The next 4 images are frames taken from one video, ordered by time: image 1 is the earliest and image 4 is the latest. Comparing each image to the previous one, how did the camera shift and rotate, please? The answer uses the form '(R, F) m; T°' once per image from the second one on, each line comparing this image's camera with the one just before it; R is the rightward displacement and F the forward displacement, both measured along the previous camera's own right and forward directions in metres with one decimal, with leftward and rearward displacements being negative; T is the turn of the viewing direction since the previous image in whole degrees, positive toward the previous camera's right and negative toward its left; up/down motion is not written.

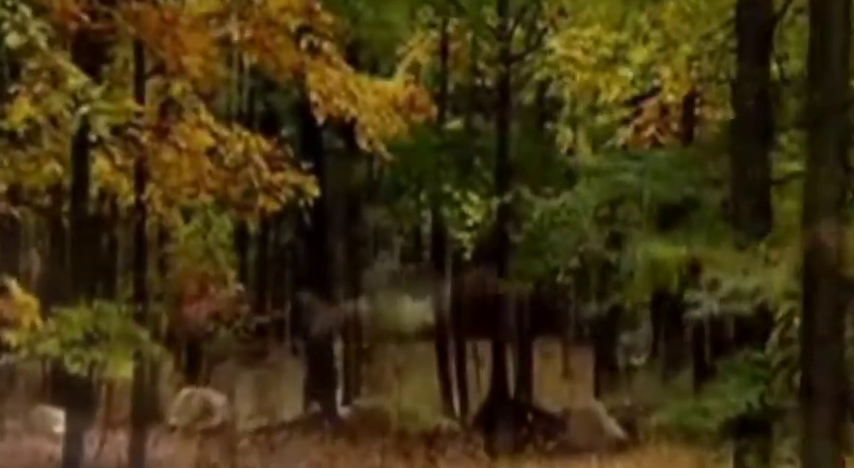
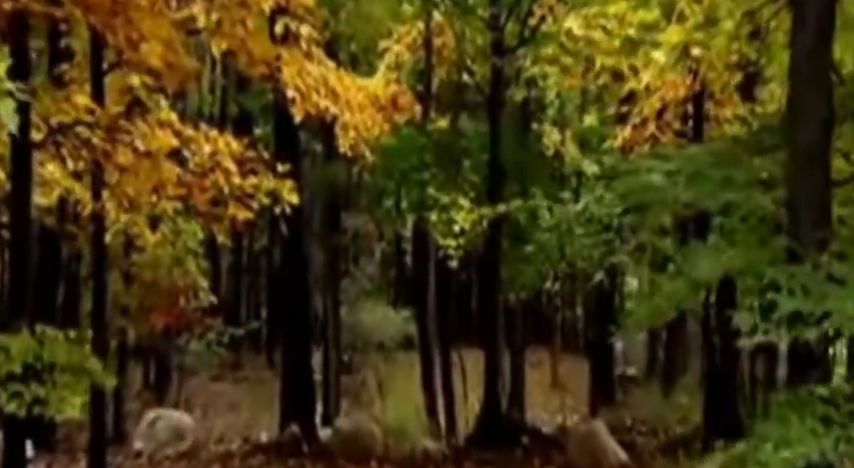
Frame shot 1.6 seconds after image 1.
(-0.1, +2.3) m; +1°
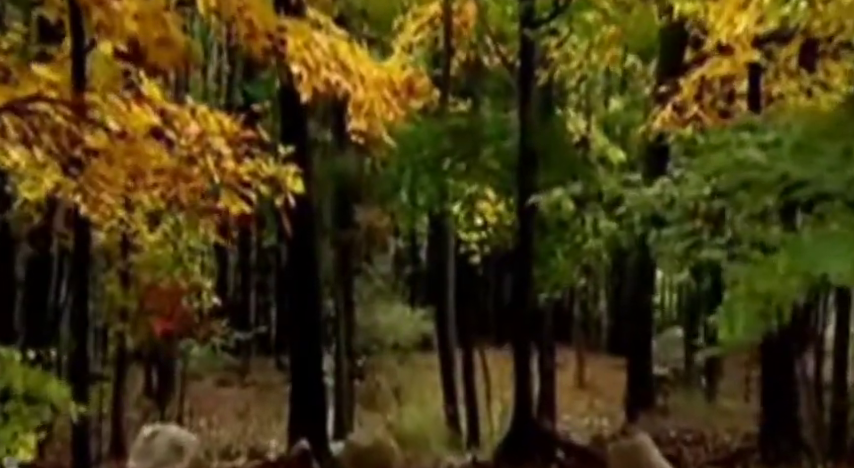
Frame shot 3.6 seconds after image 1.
(-0.1, +2.8) m; 0°
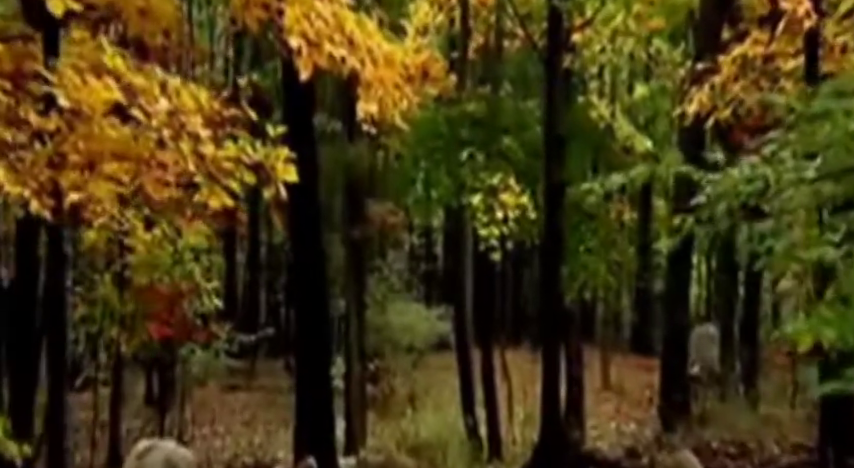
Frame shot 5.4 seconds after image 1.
(0.0, +2.4) m; 0°
